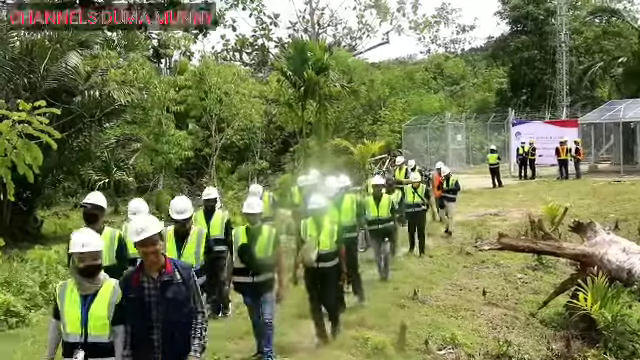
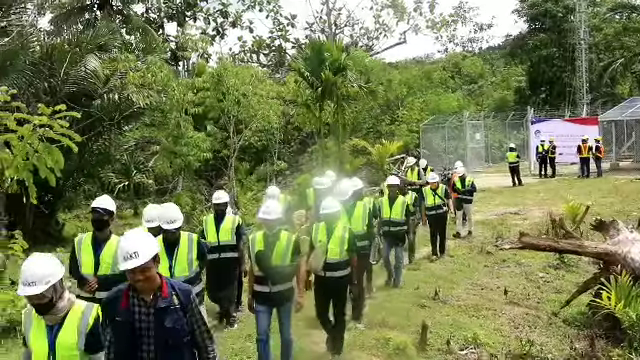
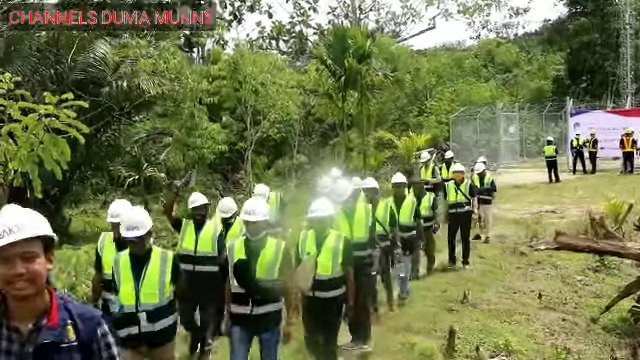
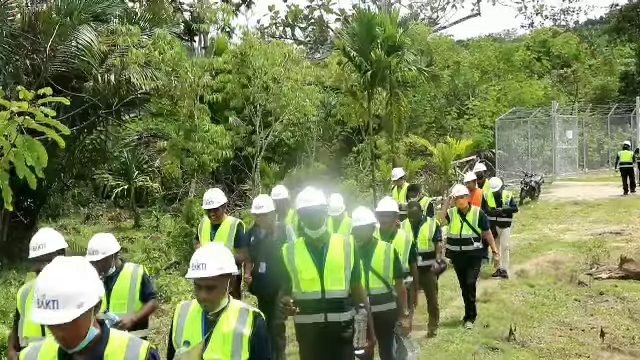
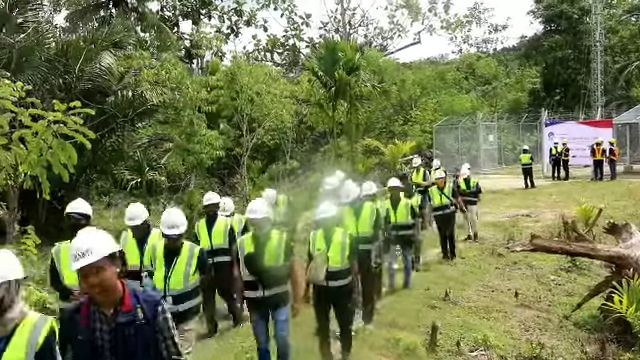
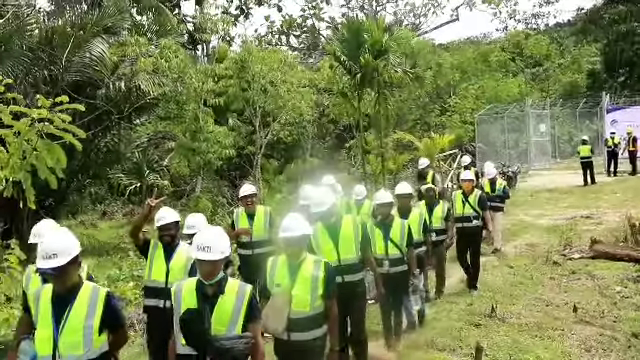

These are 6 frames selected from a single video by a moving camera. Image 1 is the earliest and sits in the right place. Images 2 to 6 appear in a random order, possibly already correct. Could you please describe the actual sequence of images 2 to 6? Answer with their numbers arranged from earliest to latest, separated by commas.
2, 5, 3, 6, 4
